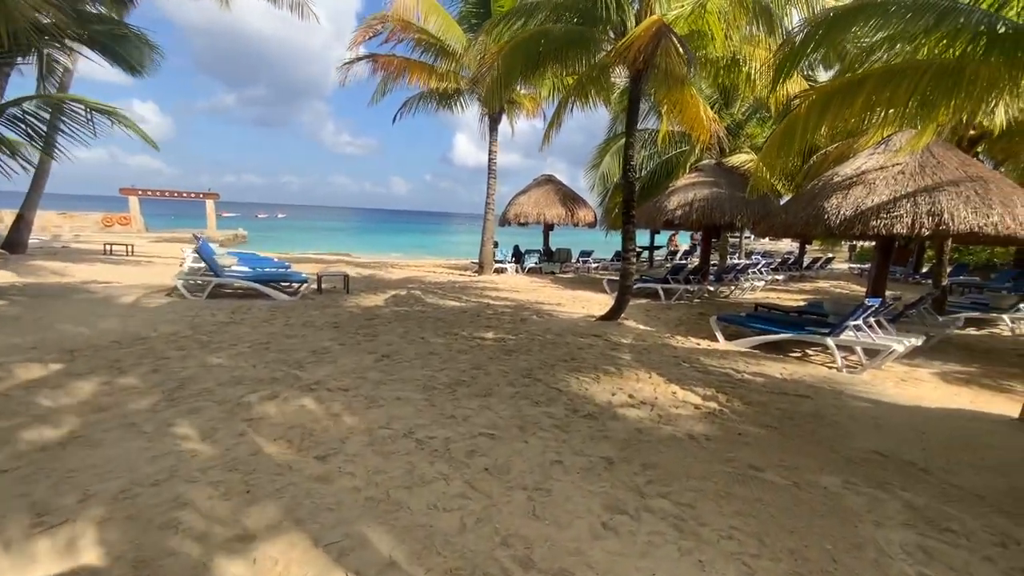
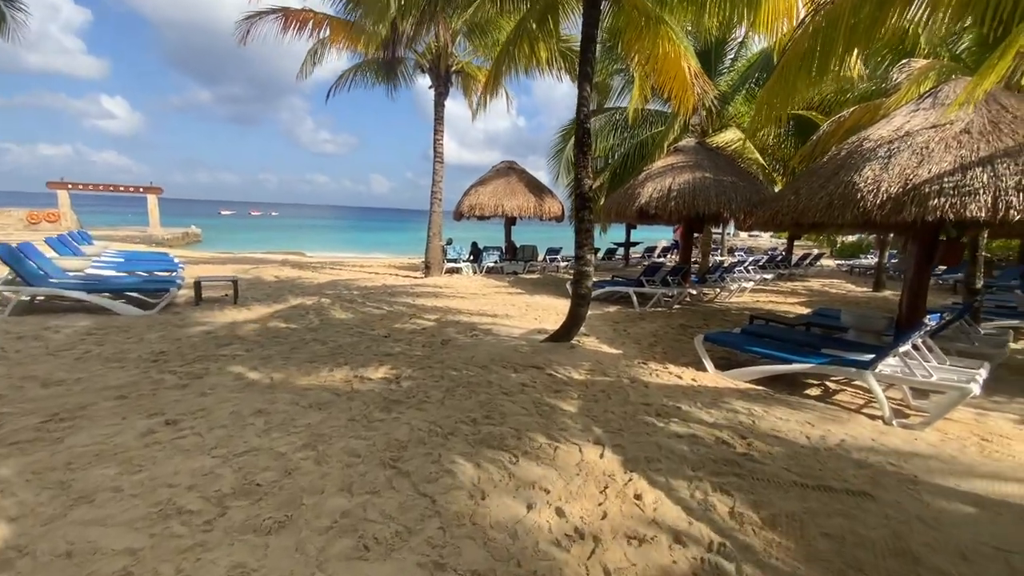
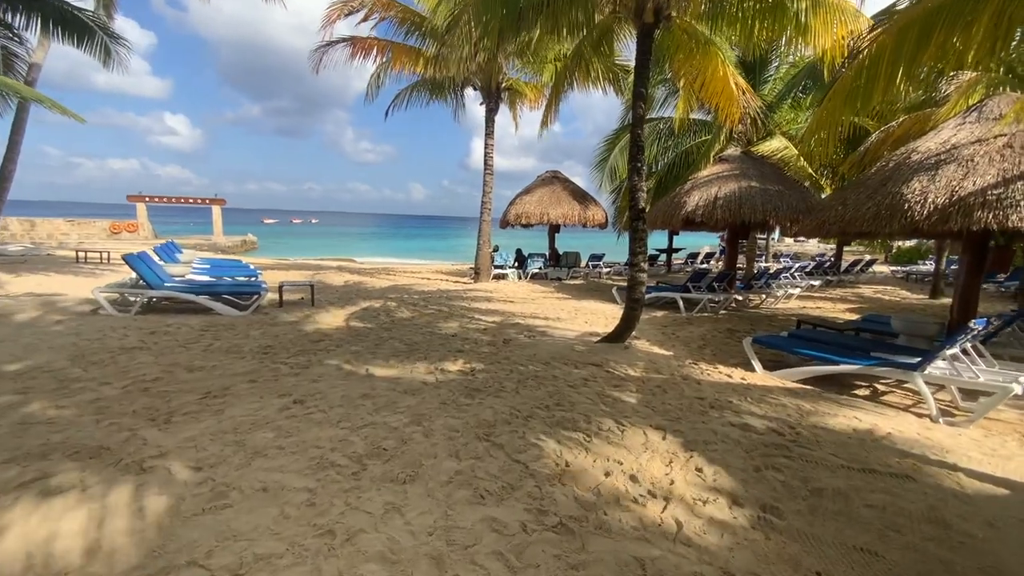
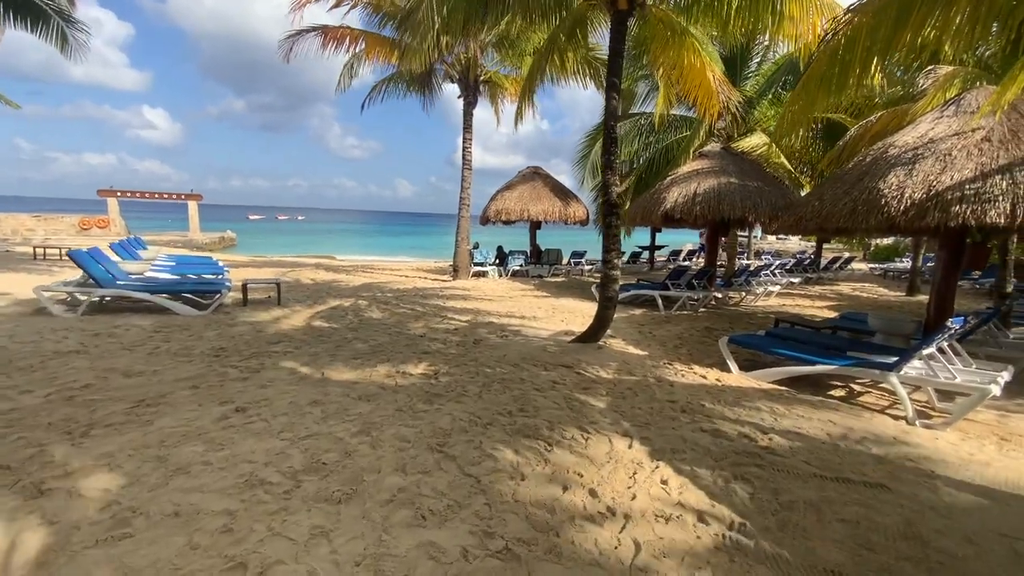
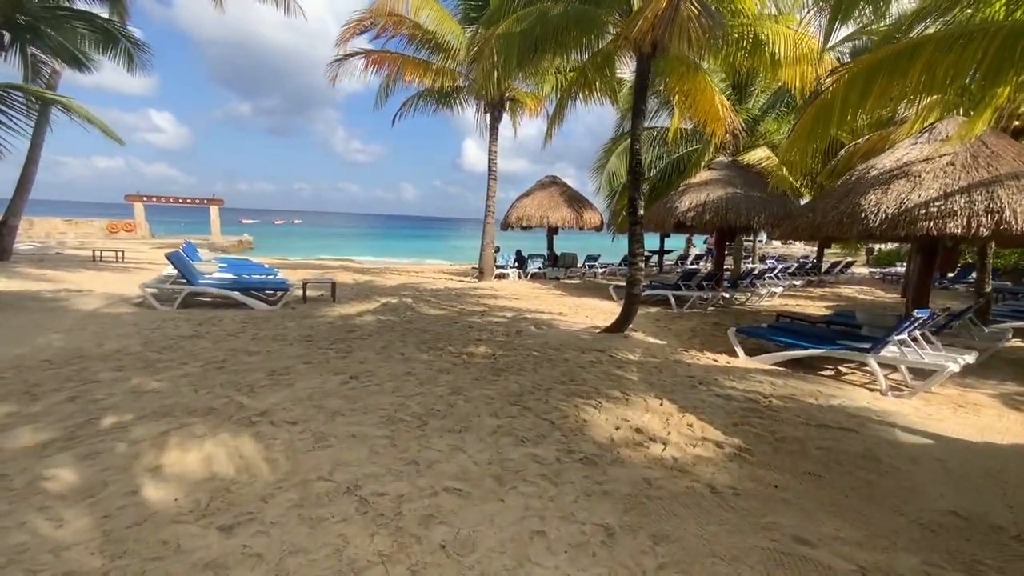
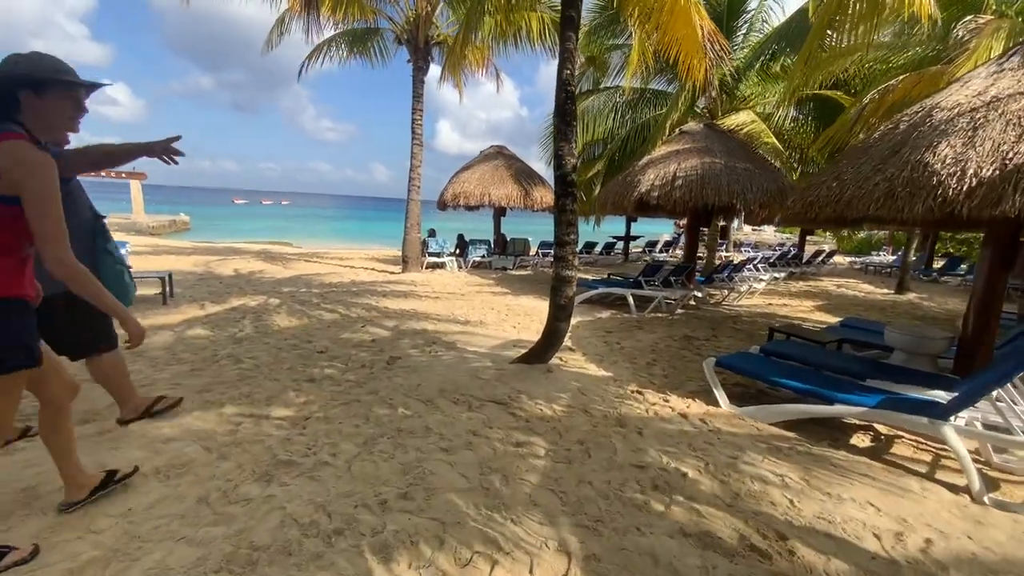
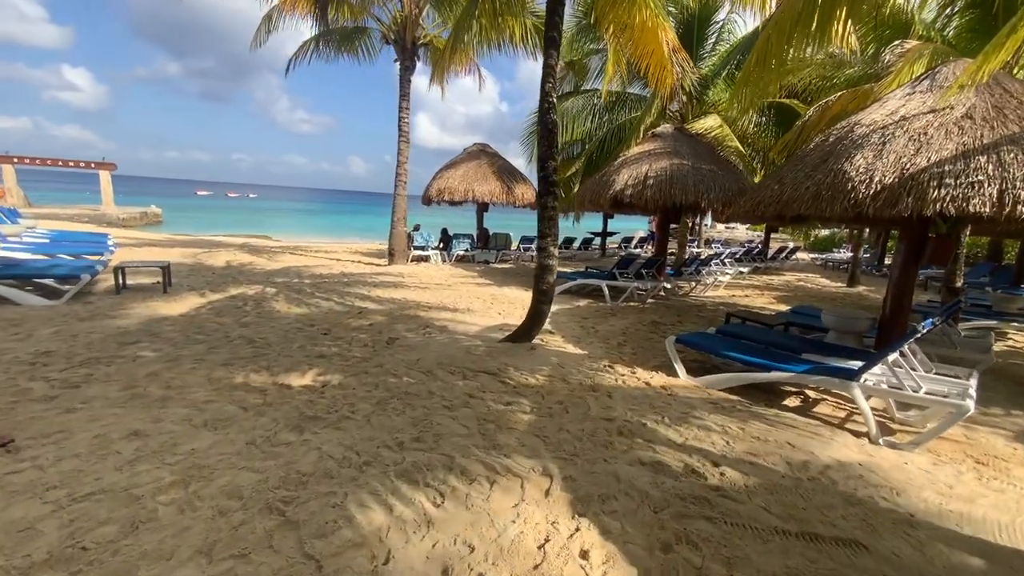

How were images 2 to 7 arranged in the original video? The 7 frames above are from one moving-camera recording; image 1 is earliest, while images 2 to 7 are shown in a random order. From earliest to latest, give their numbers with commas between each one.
5, 3, 4, 2, 7, 6
